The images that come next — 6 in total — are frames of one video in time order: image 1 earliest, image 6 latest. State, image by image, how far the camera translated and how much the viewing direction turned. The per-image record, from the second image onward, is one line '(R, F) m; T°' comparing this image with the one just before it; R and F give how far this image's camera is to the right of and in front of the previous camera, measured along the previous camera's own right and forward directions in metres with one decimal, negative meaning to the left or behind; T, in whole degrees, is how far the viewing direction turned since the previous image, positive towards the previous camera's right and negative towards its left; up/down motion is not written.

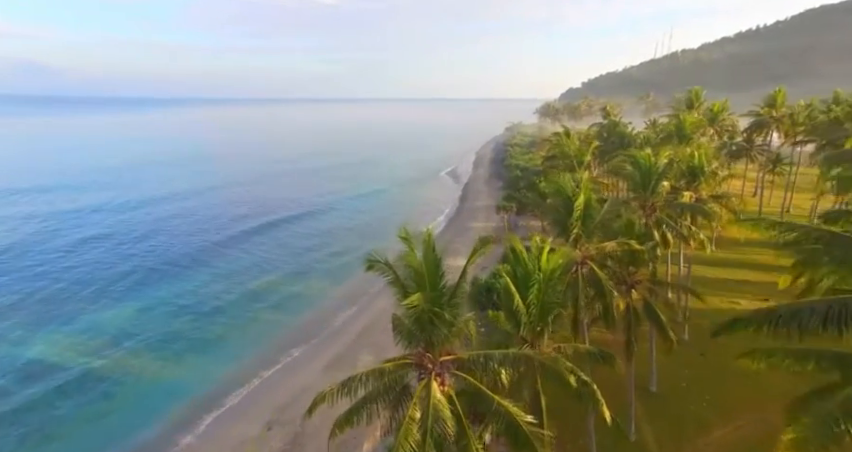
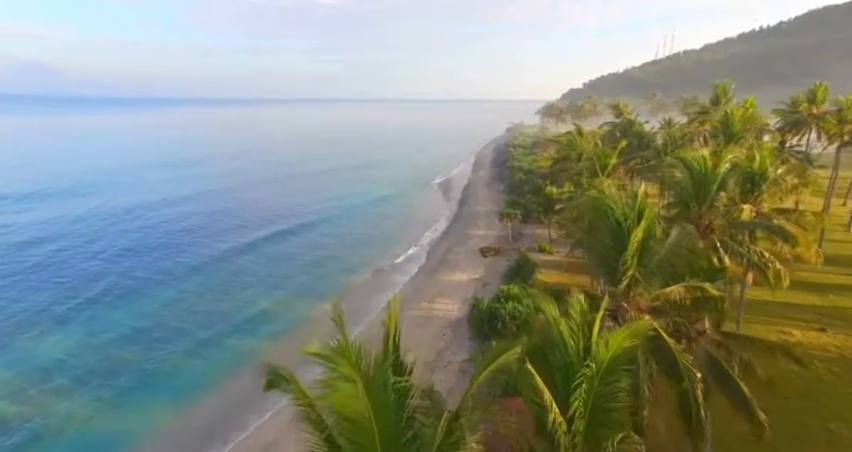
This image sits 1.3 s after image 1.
(+0.4, +4.8) m; 0°
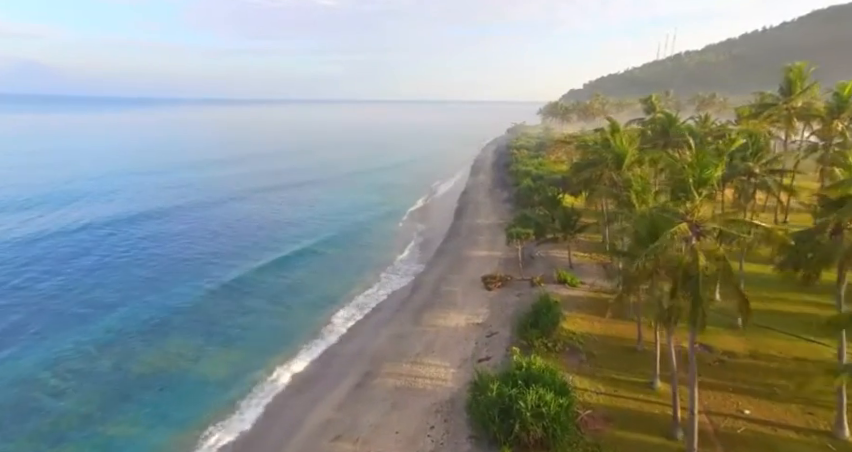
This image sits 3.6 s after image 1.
(+0.8, +9.6) m; 0°
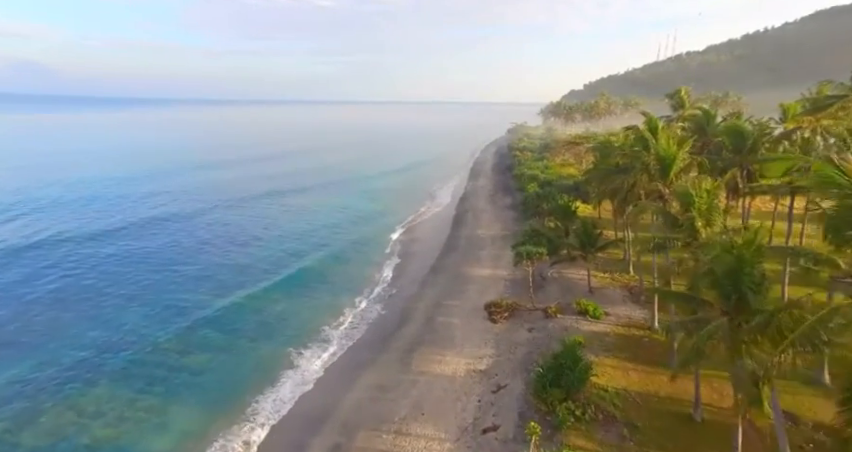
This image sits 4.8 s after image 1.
(+0.5, +6.0) m; 0°
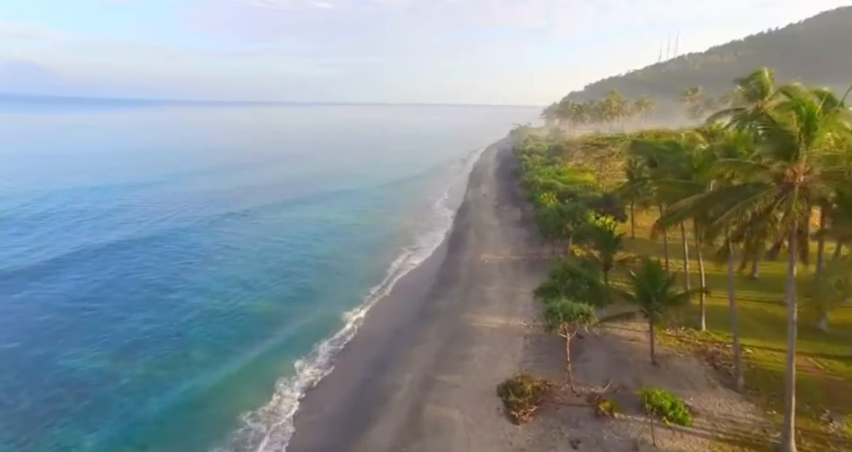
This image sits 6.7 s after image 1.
(+0.6, +10.1) m; 0°
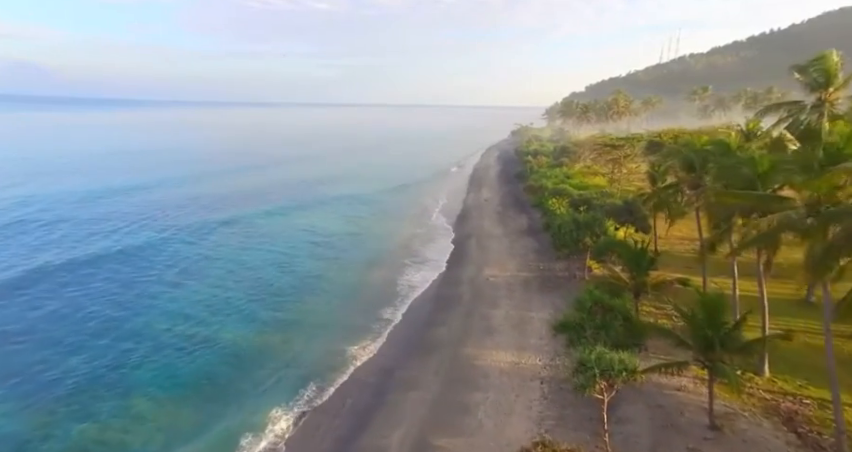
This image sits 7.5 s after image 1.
(+0.2, +4.8) m; 0°
